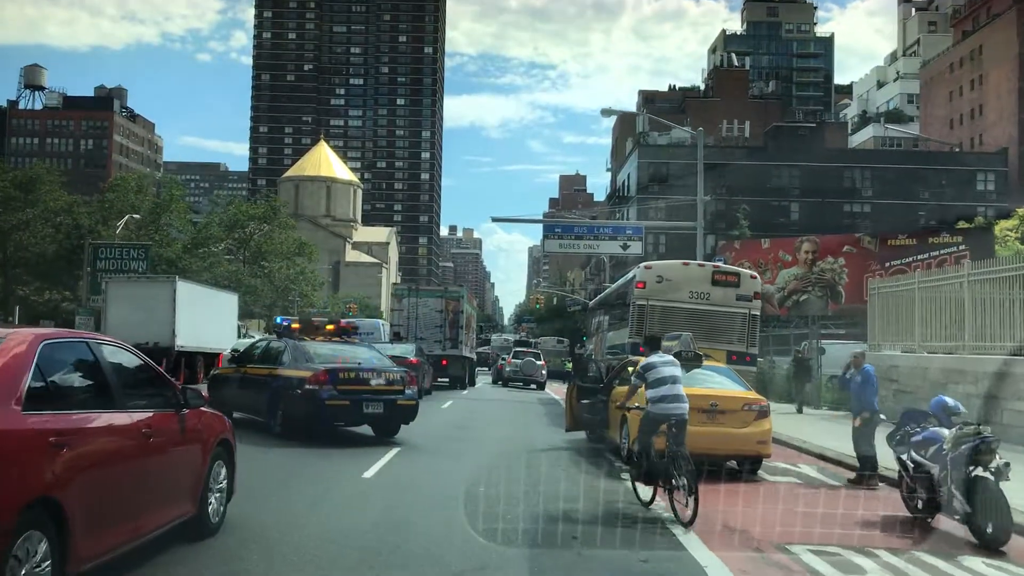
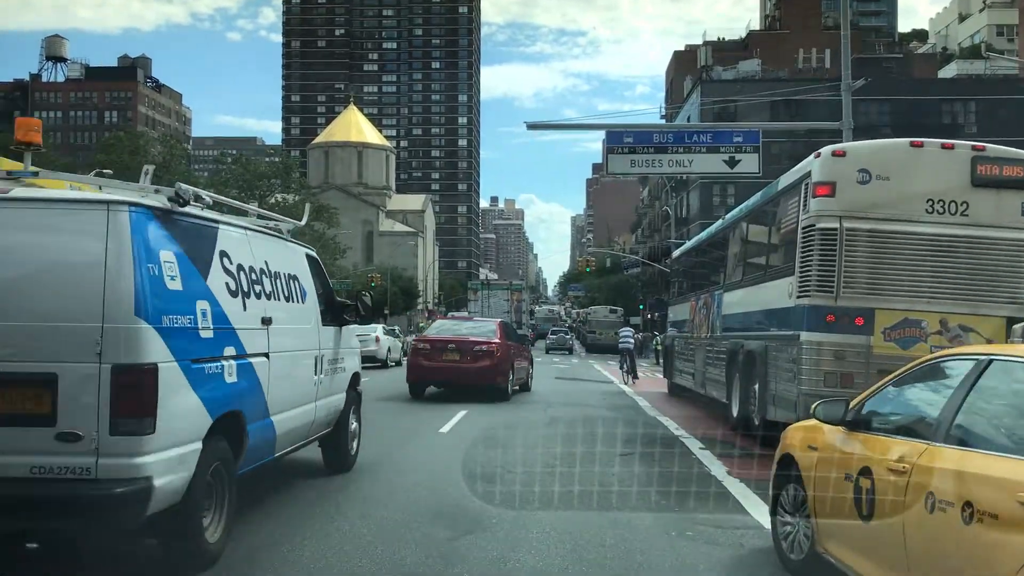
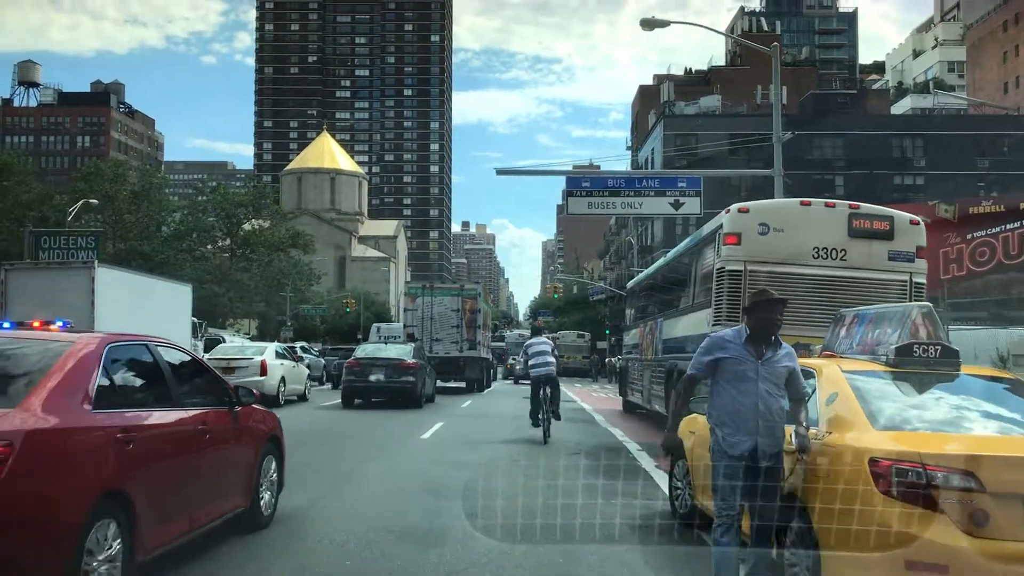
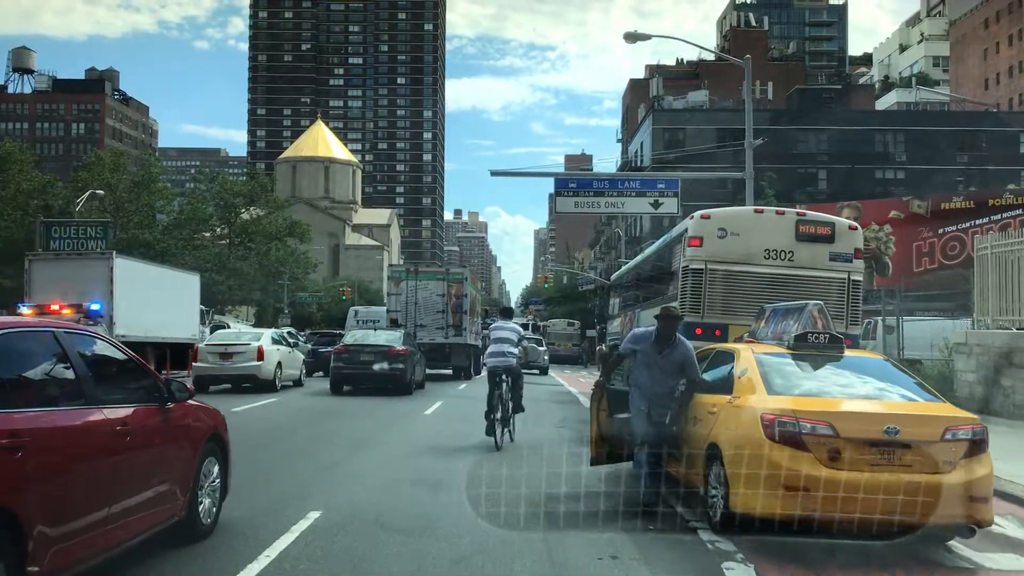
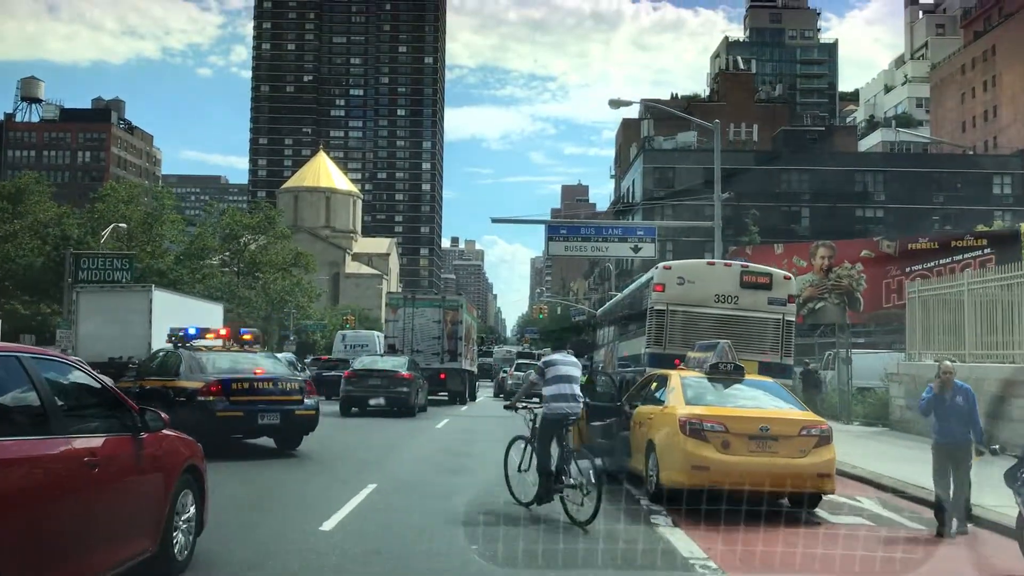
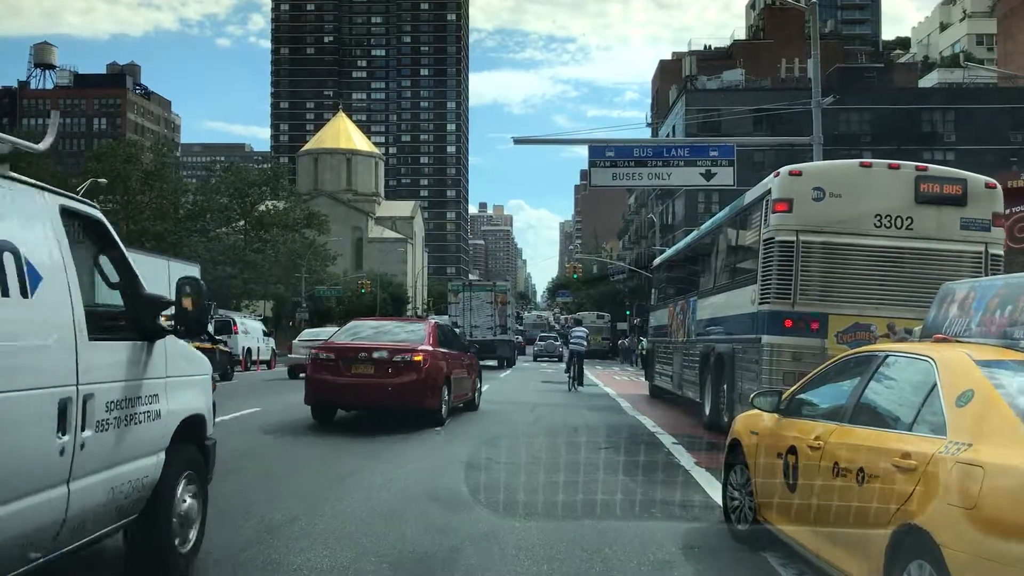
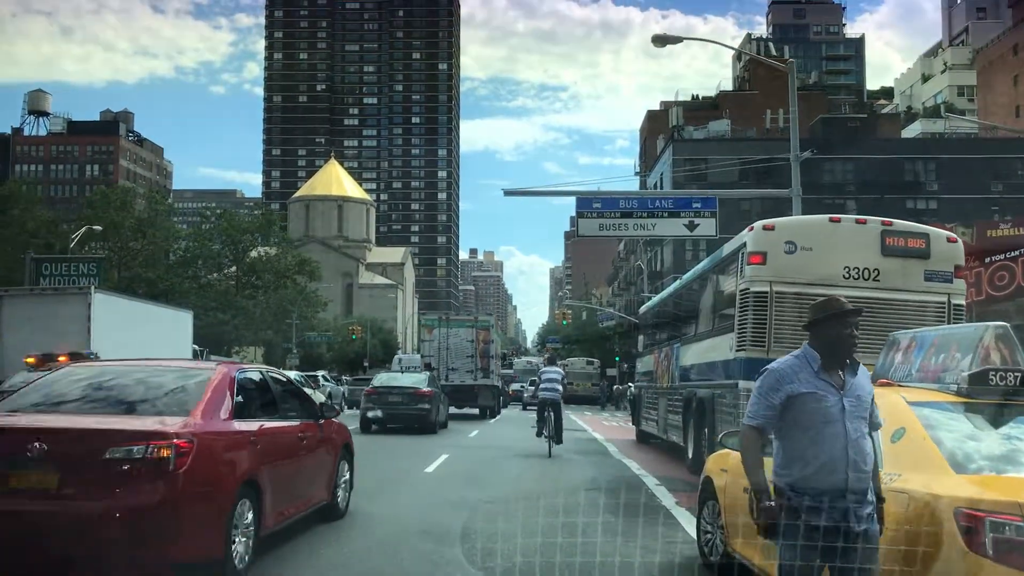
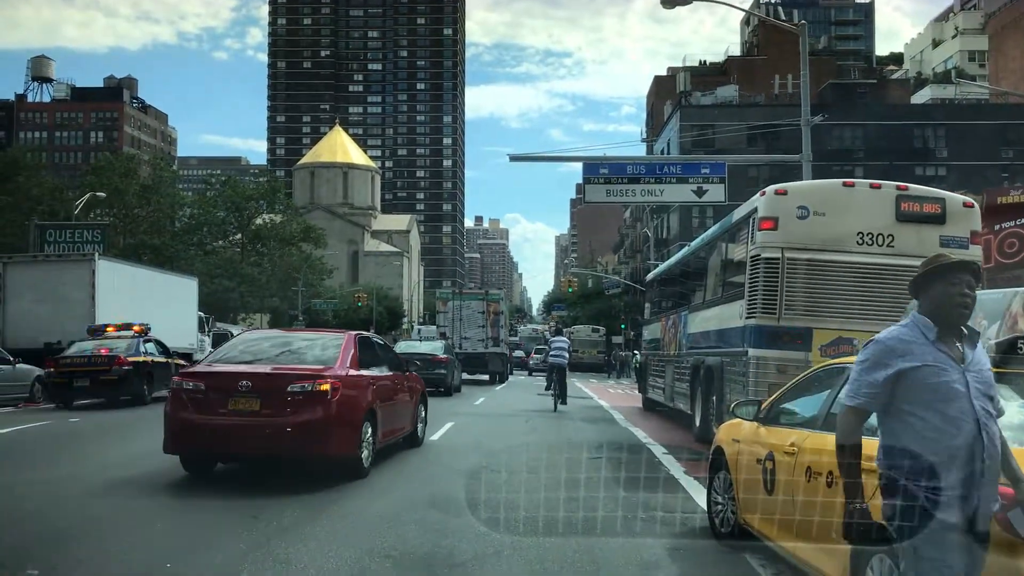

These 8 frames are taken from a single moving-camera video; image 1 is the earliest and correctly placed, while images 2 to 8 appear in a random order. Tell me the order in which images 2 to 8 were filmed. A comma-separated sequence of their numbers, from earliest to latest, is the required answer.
5, 4, 3, 7, 8, 6, 2
